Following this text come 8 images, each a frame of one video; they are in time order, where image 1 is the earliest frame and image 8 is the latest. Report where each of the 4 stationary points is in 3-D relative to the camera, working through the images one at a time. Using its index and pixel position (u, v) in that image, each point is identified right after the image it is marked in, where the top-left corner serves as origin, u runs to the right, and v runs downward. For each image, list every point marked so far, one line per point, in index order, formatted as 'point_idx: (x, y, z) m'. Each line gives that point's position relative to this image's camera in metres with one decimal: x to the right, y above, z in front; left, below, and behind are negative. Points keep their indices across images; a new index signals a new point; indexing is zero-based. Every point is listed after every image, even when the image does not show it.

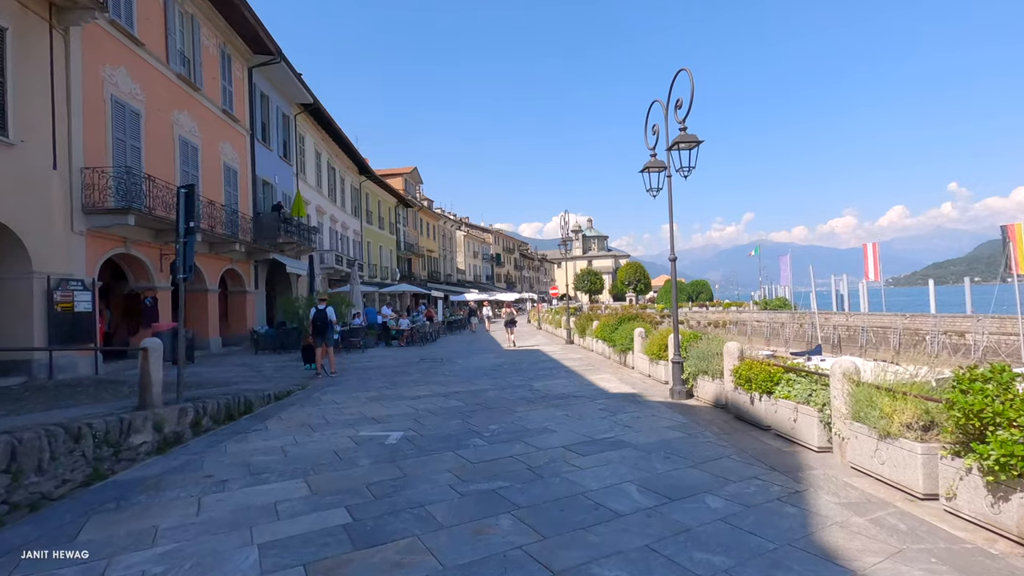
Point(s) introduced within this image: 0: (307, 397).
0: (-3.8, -2.1, +9.4) m
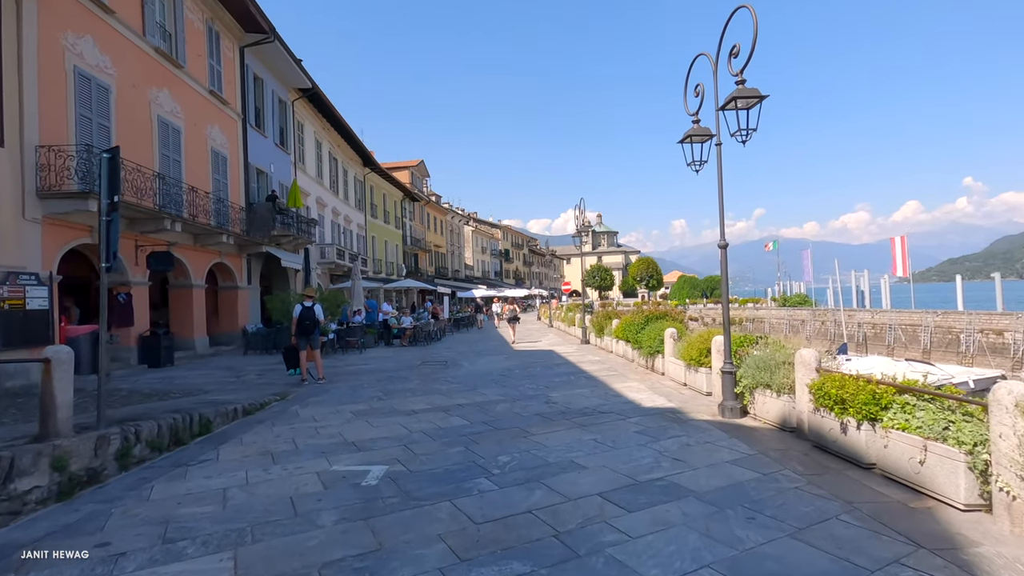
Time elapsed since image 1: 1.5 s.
0: (-3.6, -2.0, +7.9) m
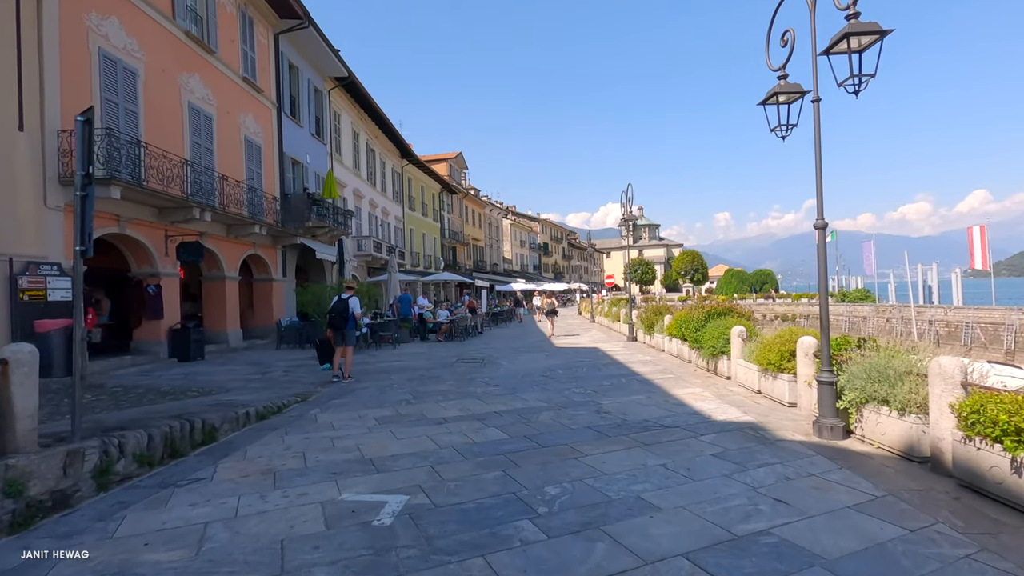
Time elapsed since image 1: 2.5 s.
0: (-3.0, -1.8, +7.1) m
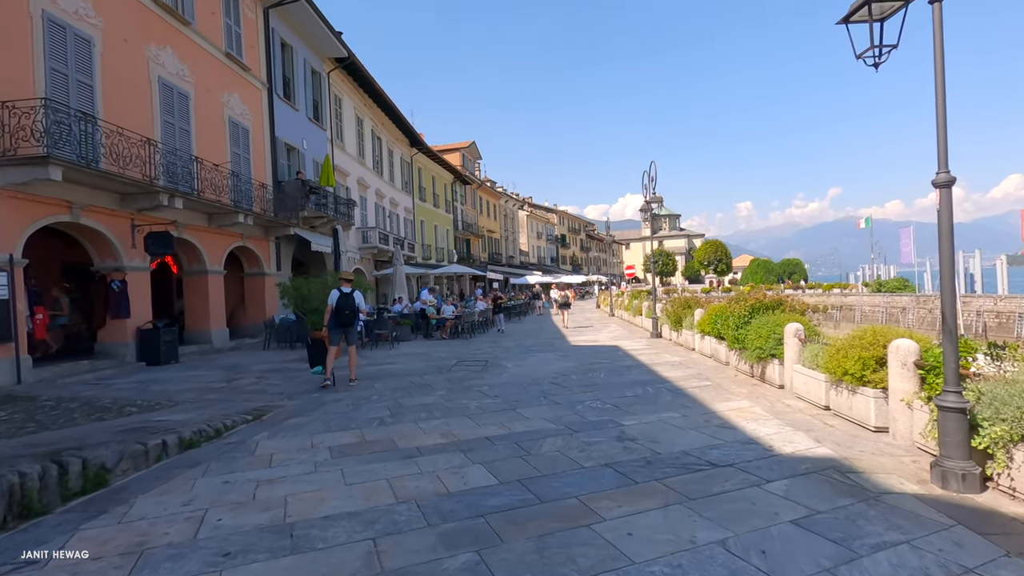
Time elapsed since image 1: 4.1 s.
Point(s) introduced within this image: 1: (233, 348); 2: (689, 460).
0: (-3.0, -1.7, +5.6) m
1: (-8.2, -1.8, +14.8) m
2: (+1.7, -1.6, +4.8) m
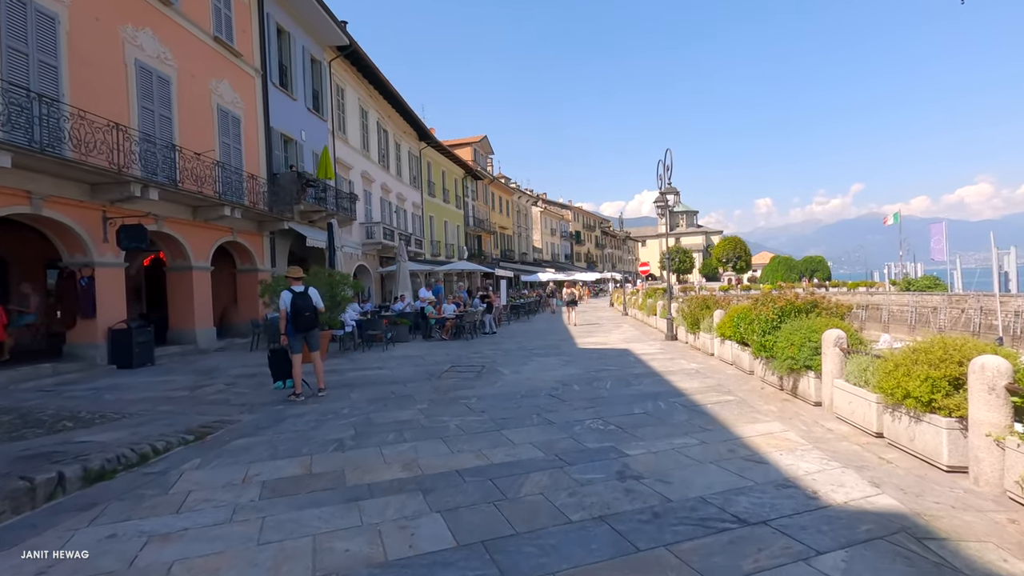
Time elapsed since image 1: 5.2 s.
0: (-3.2, -1.7, +4.6) m
1: (-8.1, -1.7, +14.0) m
2: (+1.4, -1.6, +3.7) m
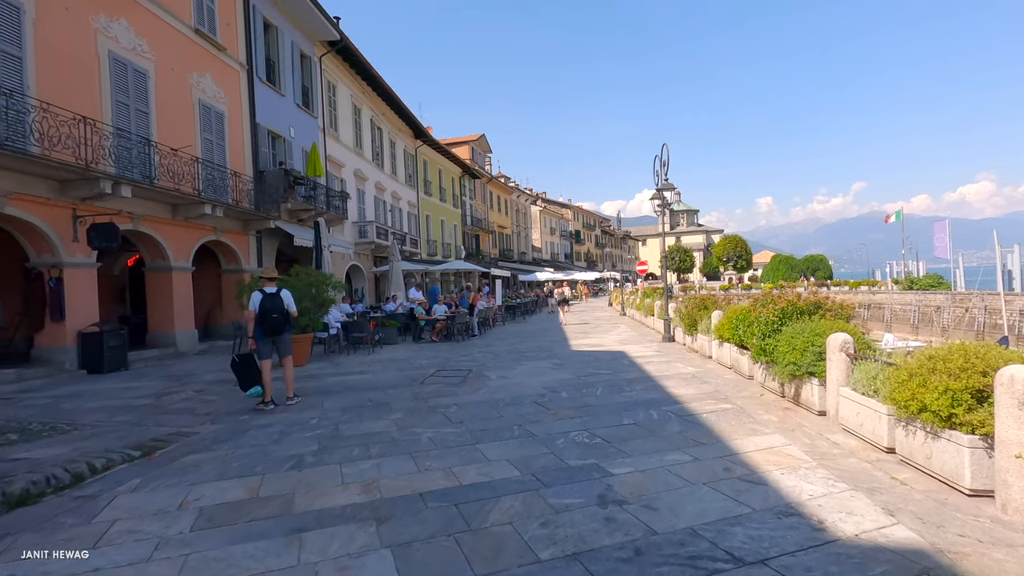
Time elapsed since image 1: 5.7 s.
0: (-3.5, -1.7, +4.1) m
1: (-8.3, -1.7, +13.5) m
2: (+1.2, -1.6, +3.2) m
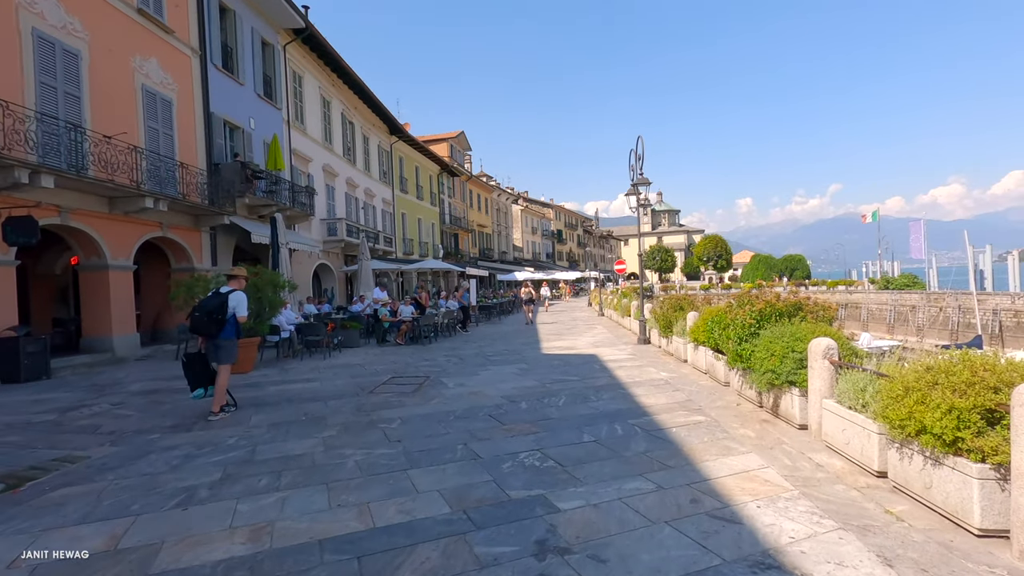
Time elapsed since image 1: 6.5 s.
0: (-4.0, -1.7, +3.2) m
1: (-9.2, -1.7, +12.5) m
2: (+0.7, -1.6, +2.5) m
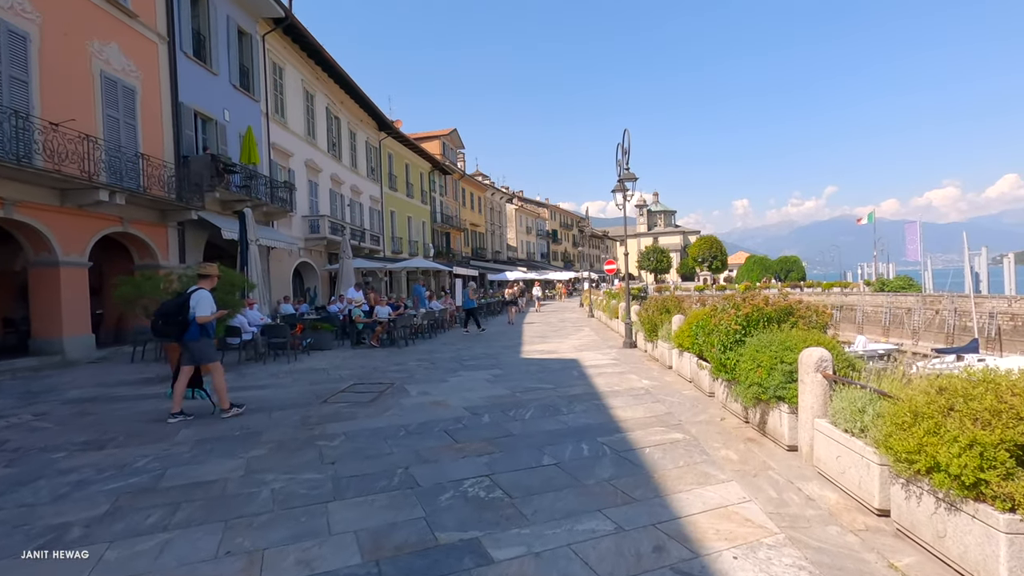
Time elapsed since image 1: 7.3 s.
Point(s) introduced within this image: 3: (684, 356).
0: (-4.5, -1.7, +2.5) m
1: (-9.7, -1.7, +11.7) m
2: (+0.2, -1.7, +1.8) m
3: (+2.9, -1.1, +8.4) m
